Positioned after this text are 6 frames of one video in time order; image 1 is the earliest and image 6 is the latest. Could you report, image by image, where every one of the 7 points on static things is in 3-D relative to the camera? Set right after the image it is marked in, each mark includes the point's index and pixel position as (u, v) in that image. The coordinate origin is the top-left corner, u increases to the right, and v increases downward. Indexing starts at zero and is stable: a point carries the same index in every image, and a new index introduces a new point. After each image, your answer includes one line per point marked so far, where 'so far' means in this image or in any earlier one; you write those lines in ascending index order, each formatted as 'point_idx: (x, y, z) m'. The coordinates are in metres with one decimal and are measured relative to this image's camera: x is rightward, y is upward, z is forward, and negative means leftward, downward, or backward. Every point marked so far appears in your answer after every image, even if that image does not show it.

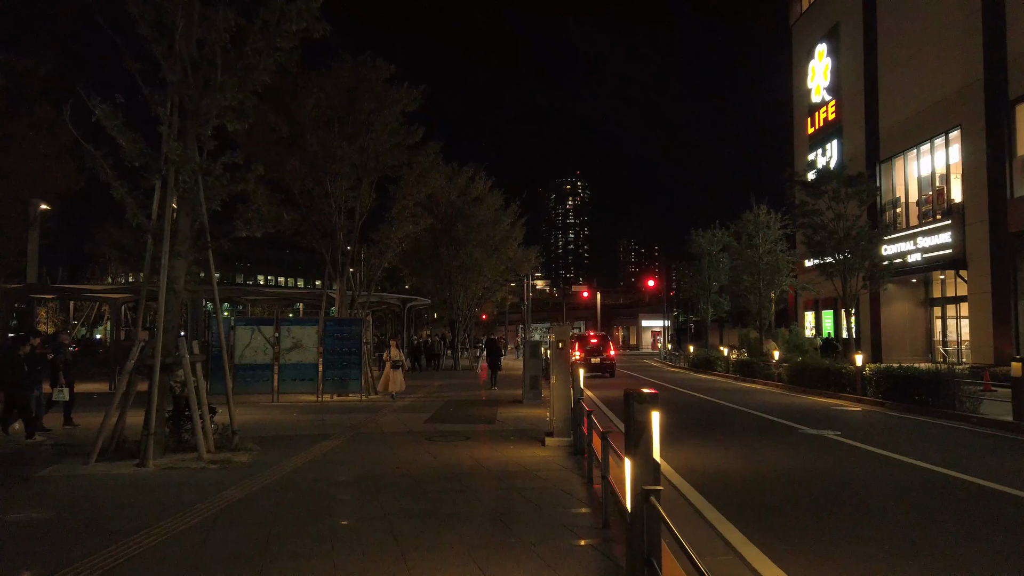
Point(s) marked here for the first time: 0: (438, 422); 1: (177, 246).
0: (-1.4, -2.5, +13.7) m
1: (-4.5, +0.6, +9.9) m
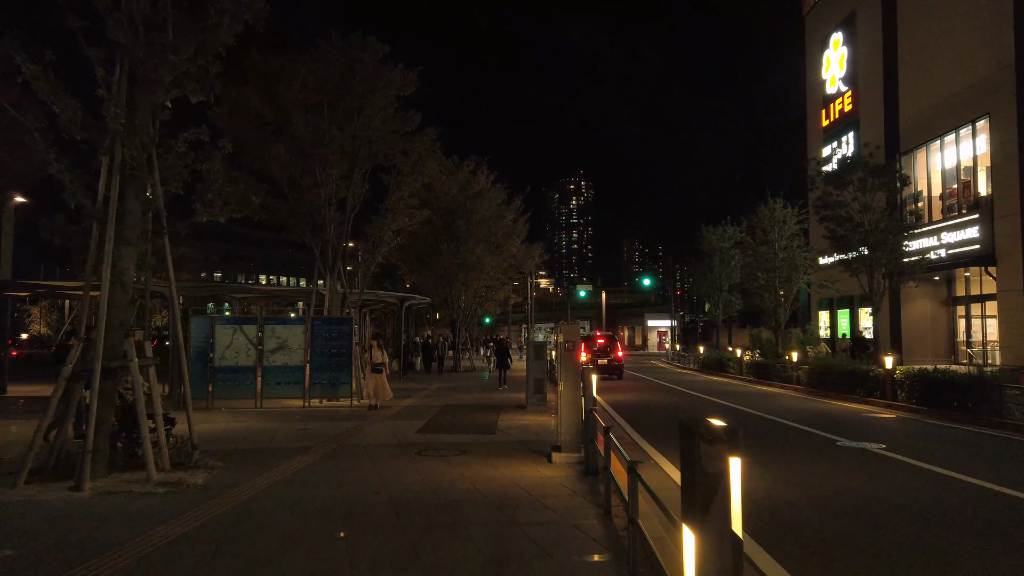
0: (-1.3, -2.4, +12.3) m
1: (-4.5, +0.6, +8.6) m
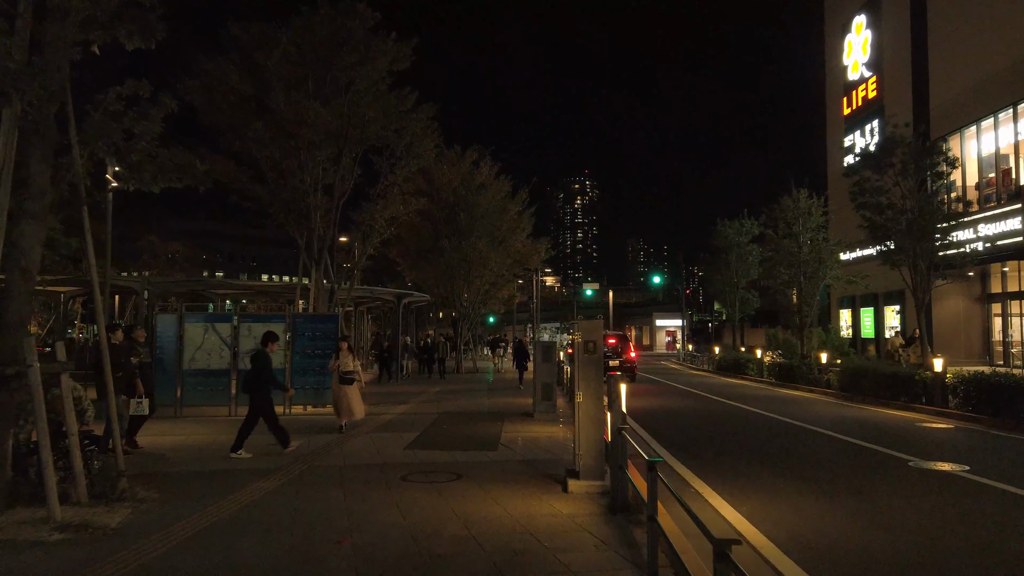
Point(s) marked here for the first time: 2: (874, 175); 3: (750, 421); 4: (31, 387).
0: (-1.3, -2.3, +10.5) m
1: (-4.4, +0.8, +6.8) m
2: (+9.6, +3.0, +19.8) m
3: (+5.3, -3.0, +16.6) m
4: (-4.1, -0.8, +6.5) m
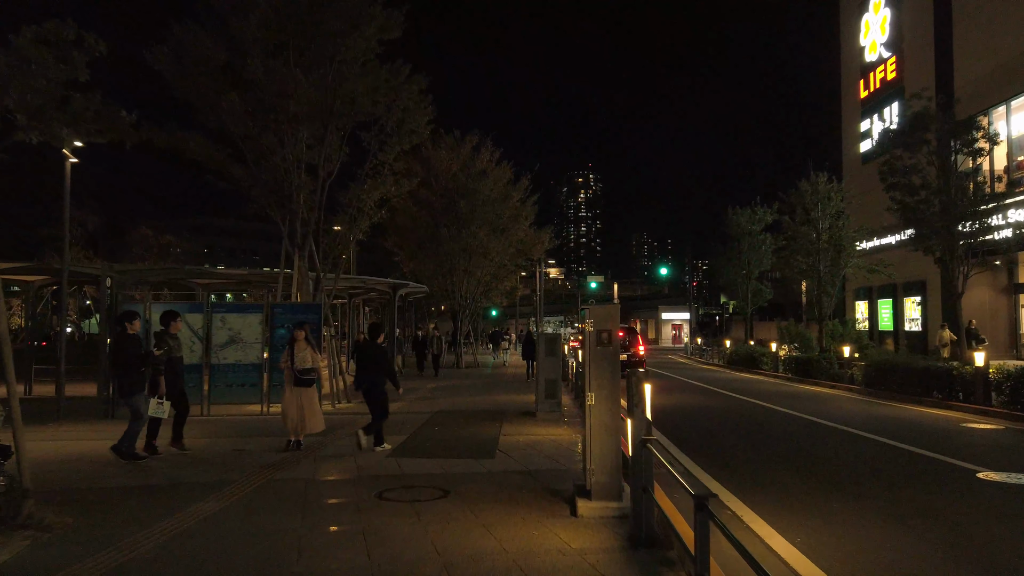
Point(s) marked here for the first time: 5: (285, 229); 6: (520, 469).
0: (-1.3, -2.1, +9.2) m
1: (-4.4, +1.0, +5.4) m
2: (+9.7, +3.3, +18.3) m
3: (+5.3, -2.7, +15.3) m
4: (-4.2, -0.7, +5.1) m
5: (-4.9, +1.3, +16.3) m
6: (+0.1, -2.0, +8.1) m
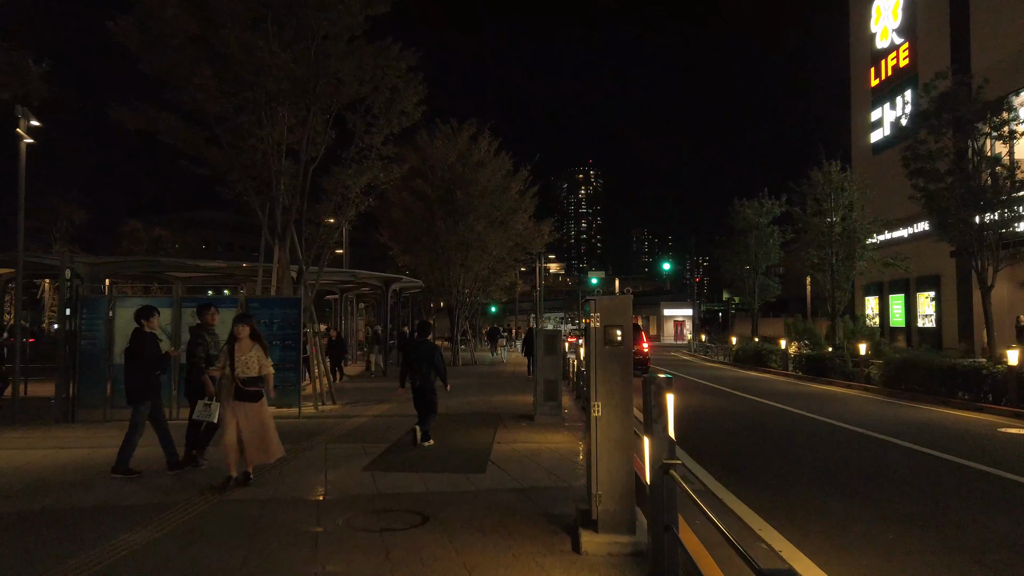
0: (-1.3, -2.0, +8.1) m
1: (-4.5, +1.0, +4.3) m
2: (+9.6, +3.4, +17.2) m
3: (+5.3, -2.6, +14.2) m
4: (-4.2, -0.6, +4.0) m
5: (-5.0, +1.4, +15.2) m
6: (0.0, -1.9, +7.1) m
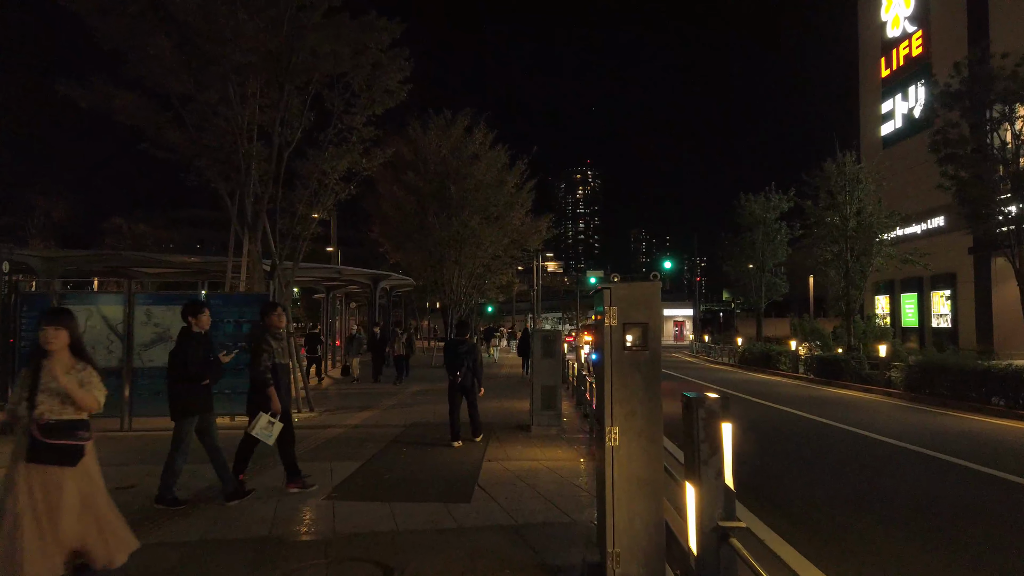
0: (-1.4, -1.9, +6.8) m
1: (-4.6, +1.1, +3.0) m
2: (+9.5, +3.5, +15.9) m
3: (+5.2, -2.5, +12.9) m
4: (-4.3, -0.5, +2.7) m
5: (-5.1, +1.5, +13.8) m
6: (-0.1, -1.8, +5.7) m
